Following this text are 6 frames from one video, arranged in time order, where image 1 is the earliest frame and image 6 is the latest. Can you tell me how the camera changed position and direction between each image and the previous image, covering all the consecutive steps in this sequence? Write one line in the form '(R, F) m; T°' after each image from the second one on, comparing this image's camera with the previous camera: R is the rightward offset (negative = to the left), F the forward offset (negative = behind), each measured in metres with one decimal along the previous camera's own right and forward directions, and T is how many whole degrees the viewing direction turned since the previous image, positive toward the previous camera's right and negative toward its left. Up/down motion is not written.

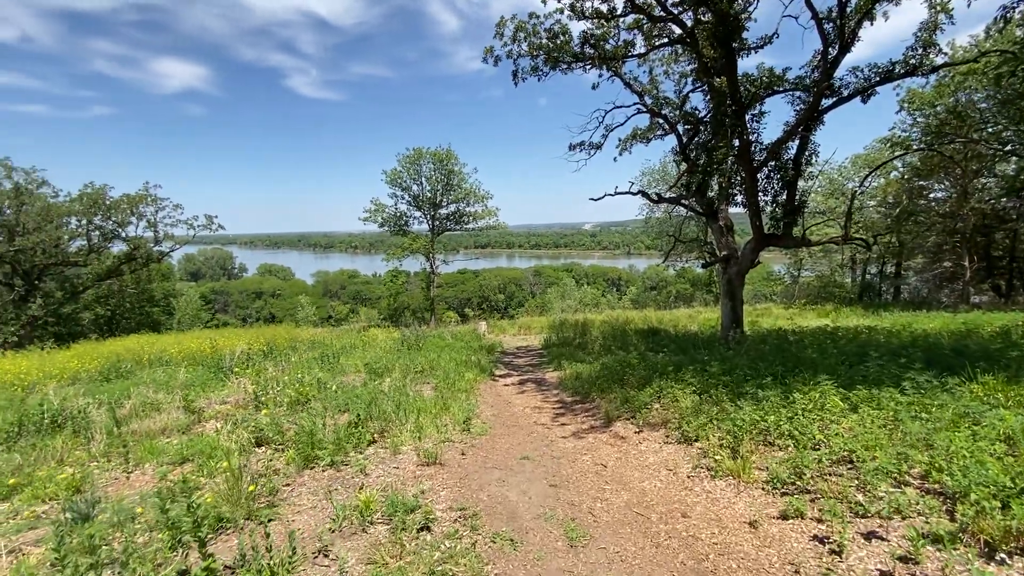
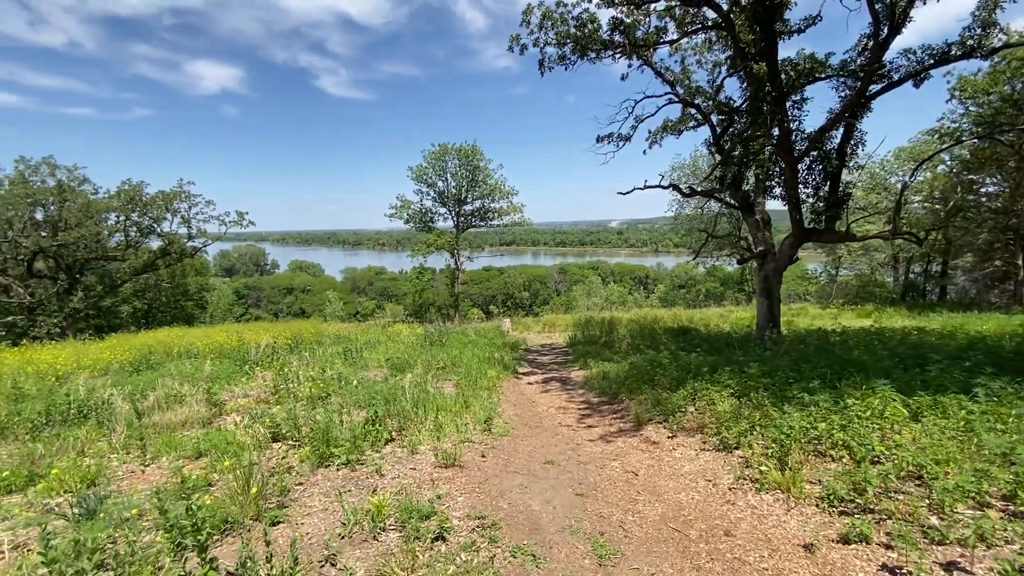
(0.0, +0.3) m; -3°
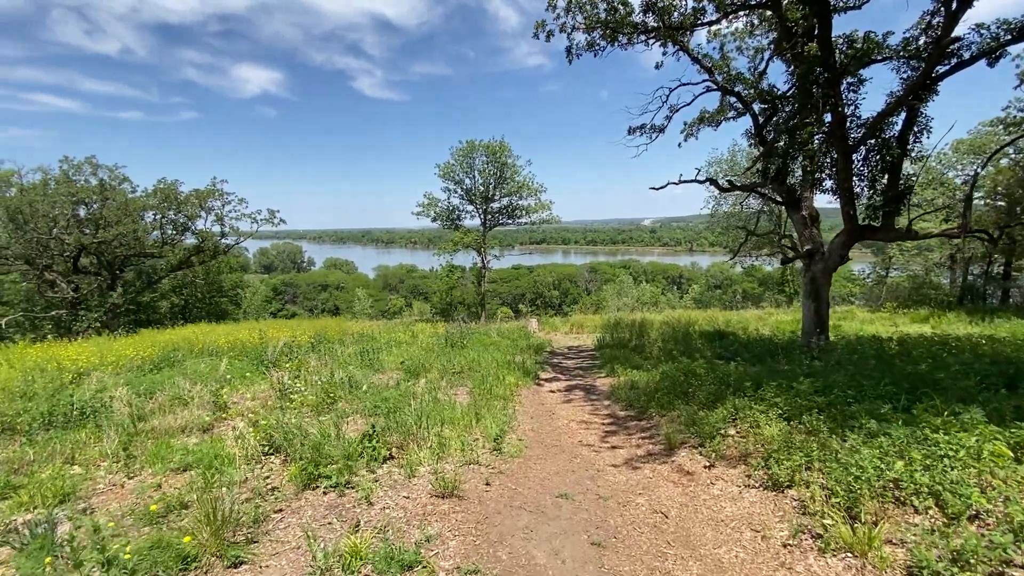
(+0.1, +0.5) m; -4°
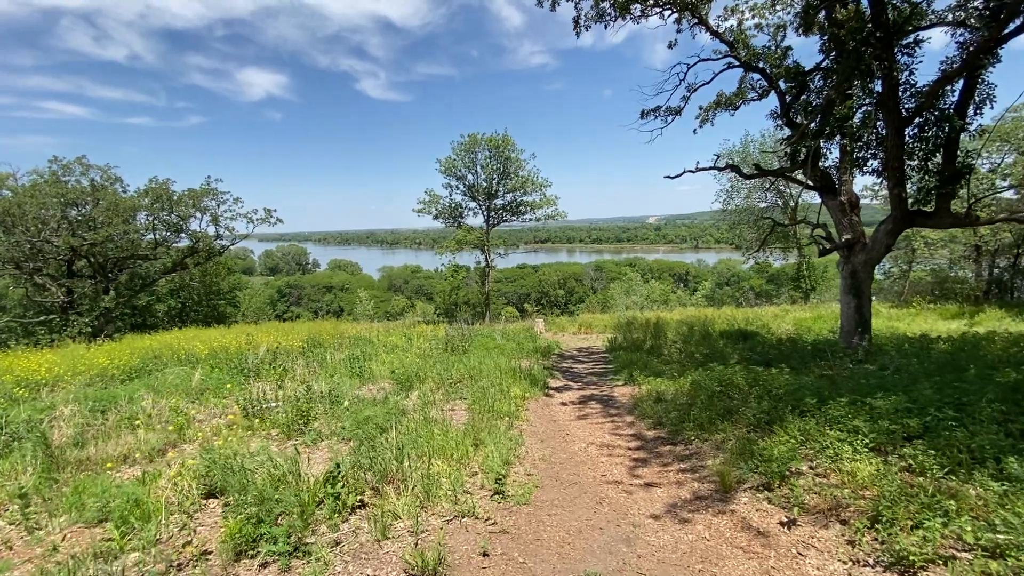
(0.0, +1.0) m; -1°
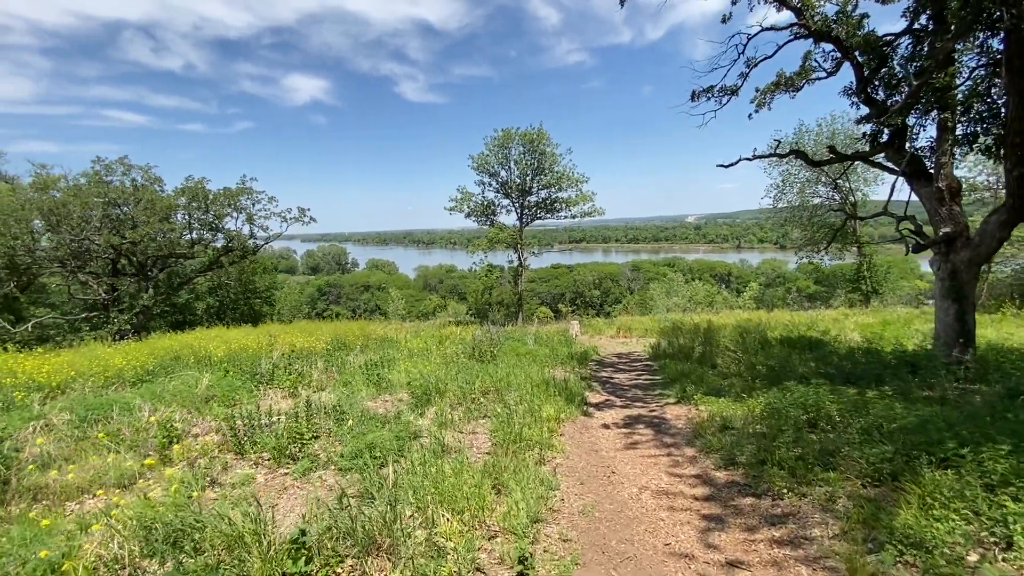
(0.0, +0.9) m; -4°
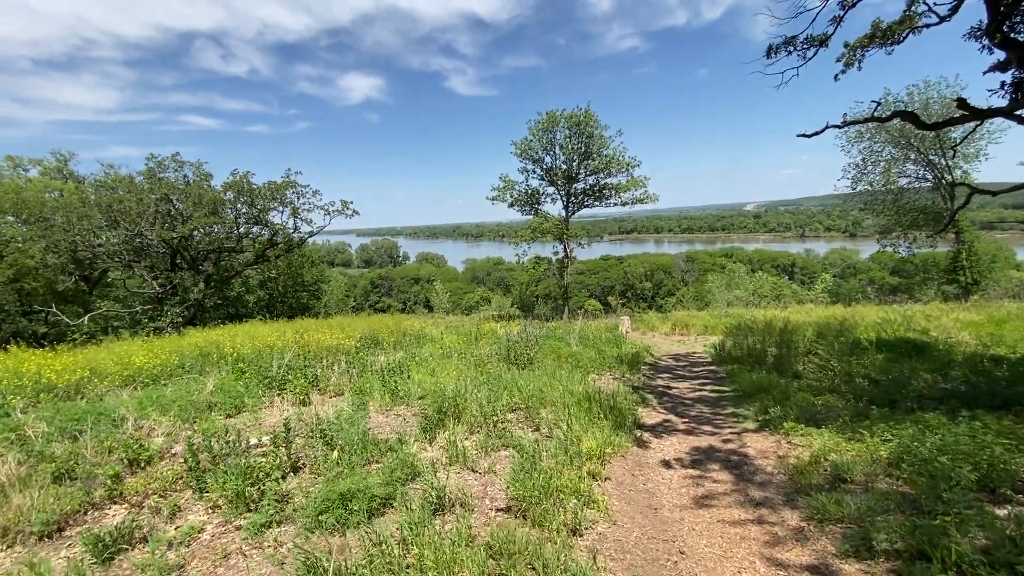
(+0.2, +1.2) m; -6°
